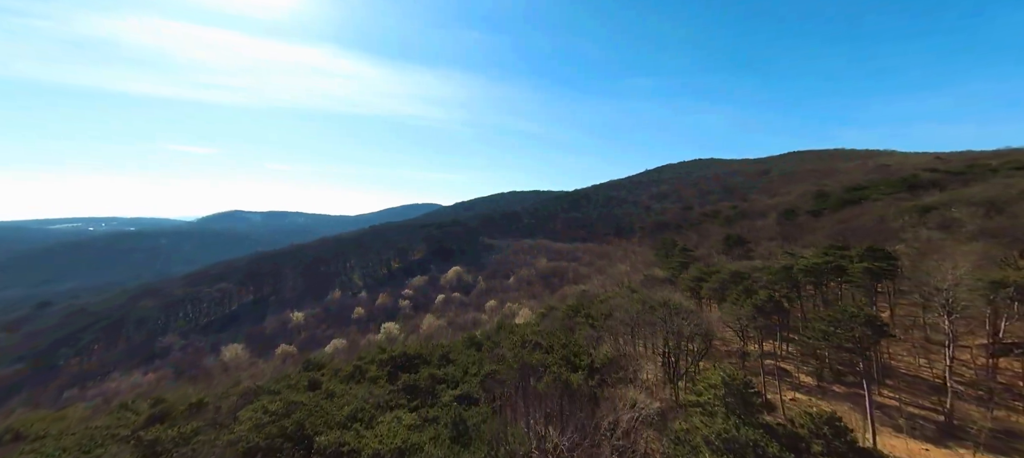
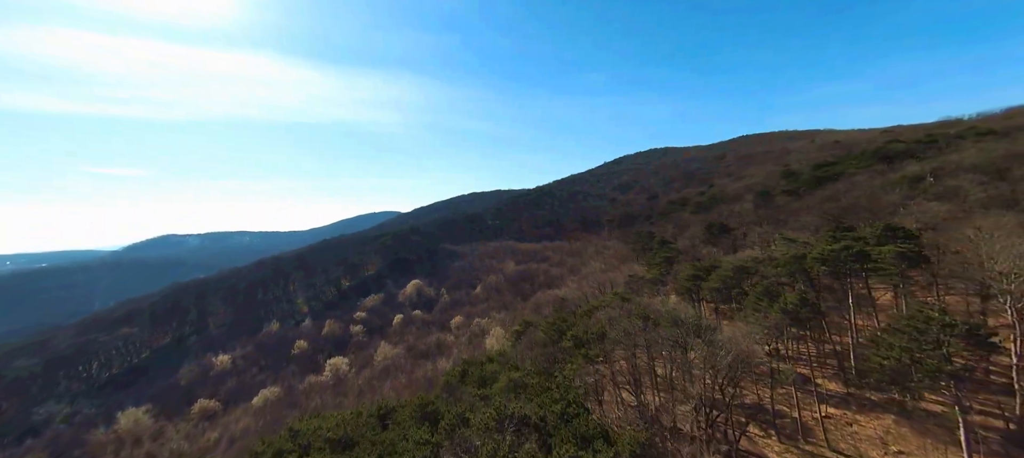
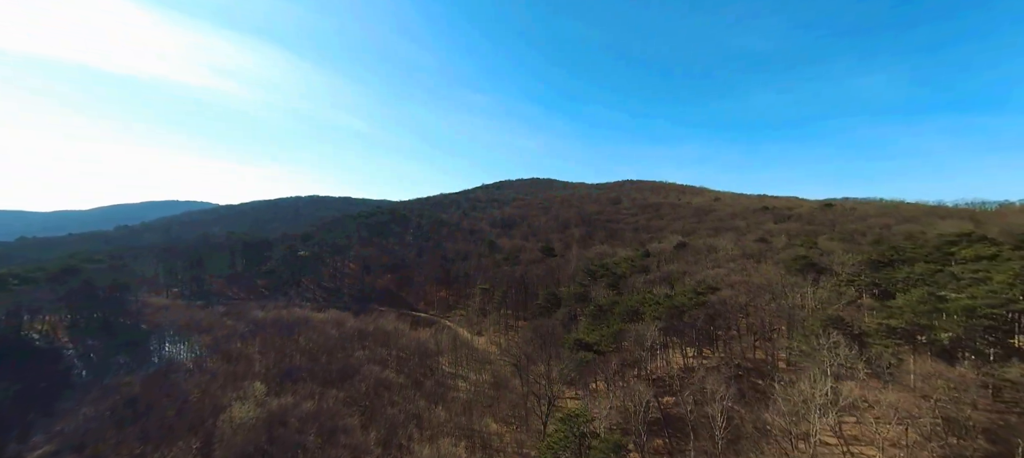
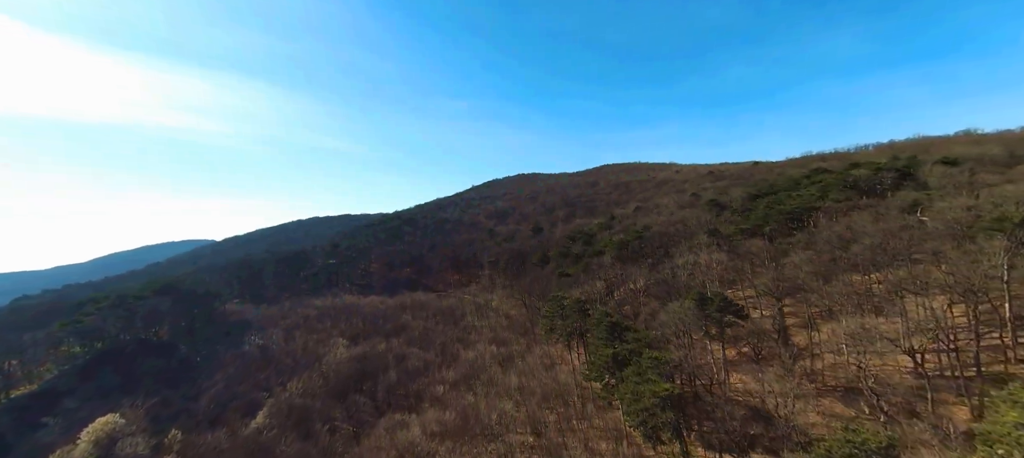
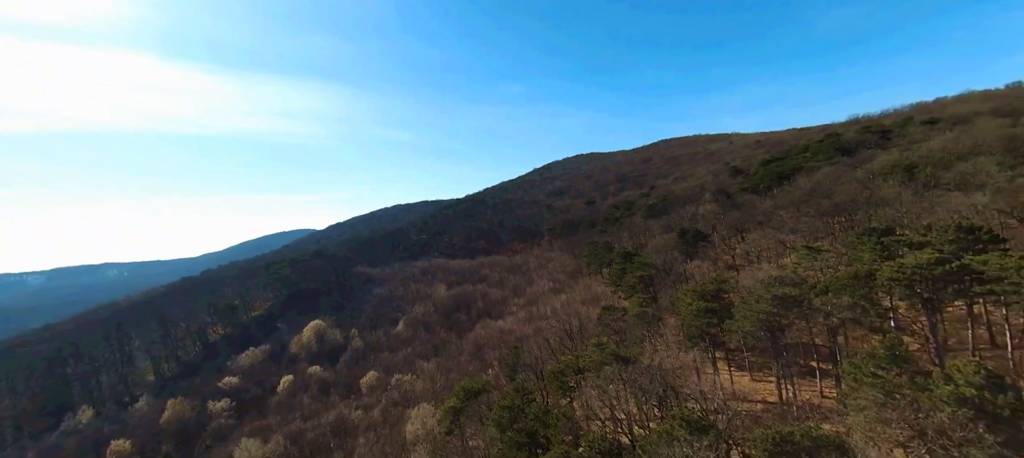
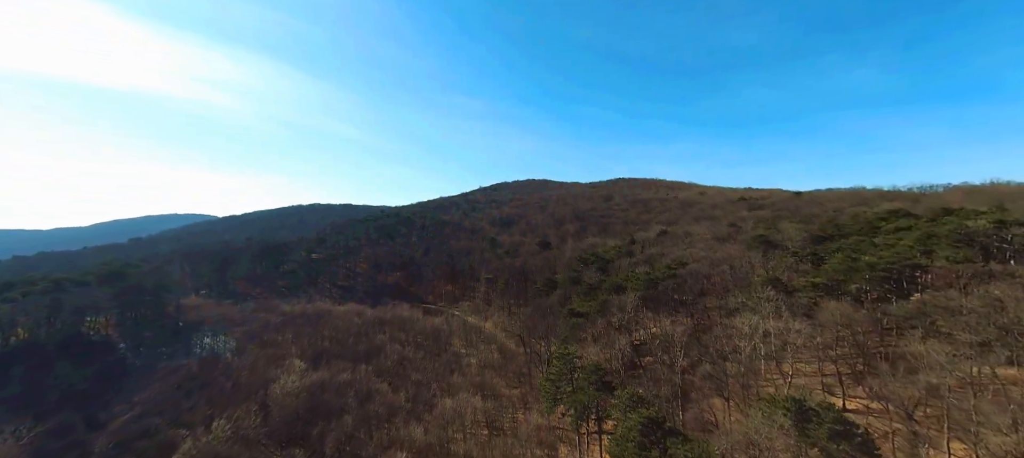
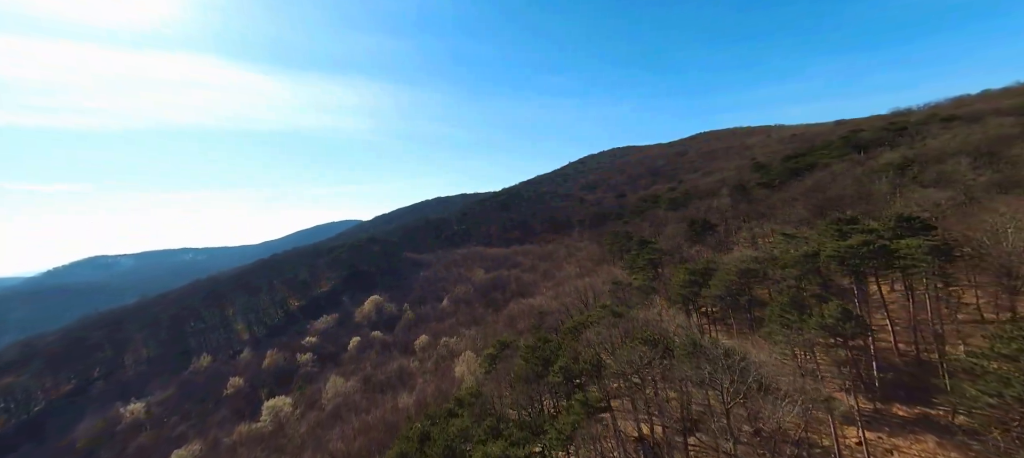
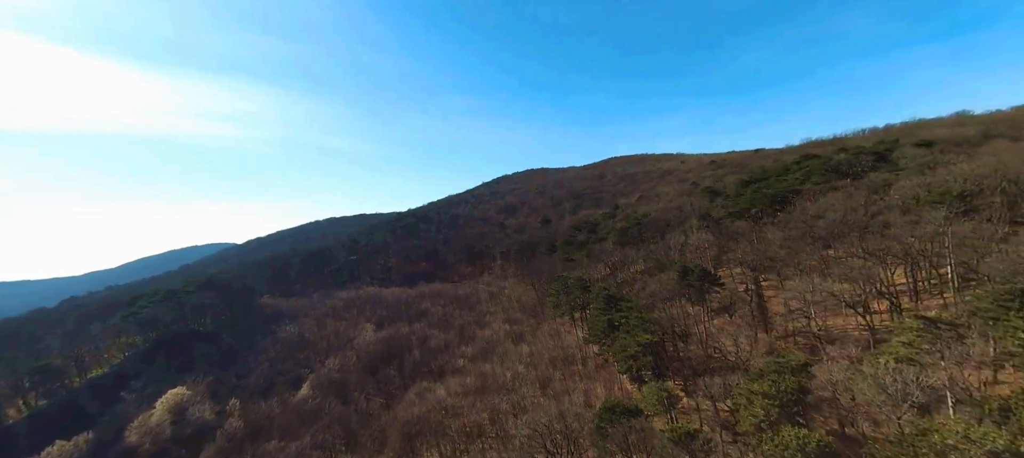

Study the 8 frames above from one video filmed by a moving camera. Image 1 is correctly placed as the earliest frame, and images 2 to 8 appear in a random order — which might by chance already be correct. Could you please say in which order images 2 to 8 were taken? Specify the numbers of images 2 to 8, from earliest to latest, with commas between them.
2, 7, 5, 8, 4, 6, 3
